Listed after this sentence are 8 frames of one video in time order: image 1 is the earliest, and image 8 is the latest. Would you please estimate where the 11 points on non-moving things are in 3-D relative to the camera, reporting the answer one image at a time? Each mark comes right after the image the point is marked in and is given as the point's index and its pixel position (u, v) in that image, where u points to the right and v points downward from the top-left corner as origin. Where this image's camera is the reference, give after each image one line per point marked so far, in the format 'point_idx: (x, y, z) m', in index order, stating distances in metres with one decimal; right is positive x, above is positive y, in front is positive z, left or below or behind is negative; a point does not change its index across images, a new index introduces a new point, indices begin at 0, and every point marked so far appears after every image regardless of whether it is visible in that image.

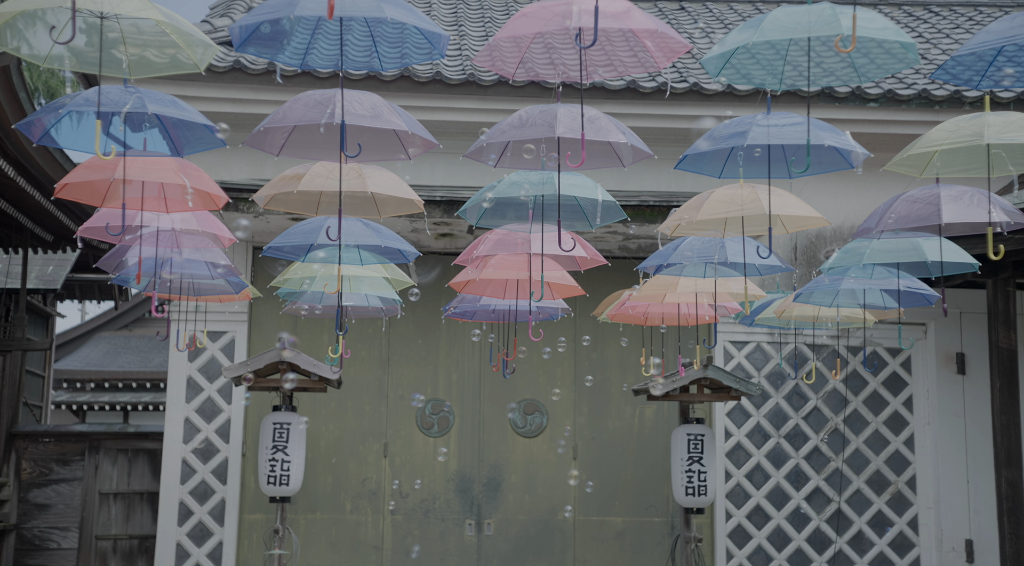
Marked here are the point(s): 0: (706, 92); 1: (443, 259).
0: (+1.6, +1.6, +11.8) m
1: (-0.6, +0.2, +12.6) m
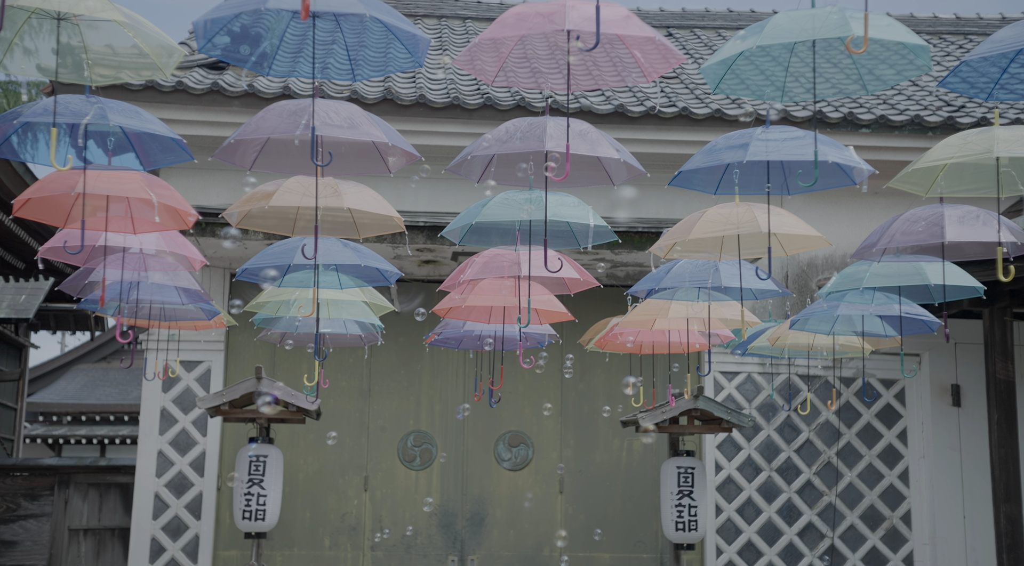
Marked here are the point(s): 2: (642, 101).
0: (+1.5, +1.4, +11.5) m
1: (-0.8, 0.0, +12.2) m
2: (+1.1, +1.6, +11.9) m
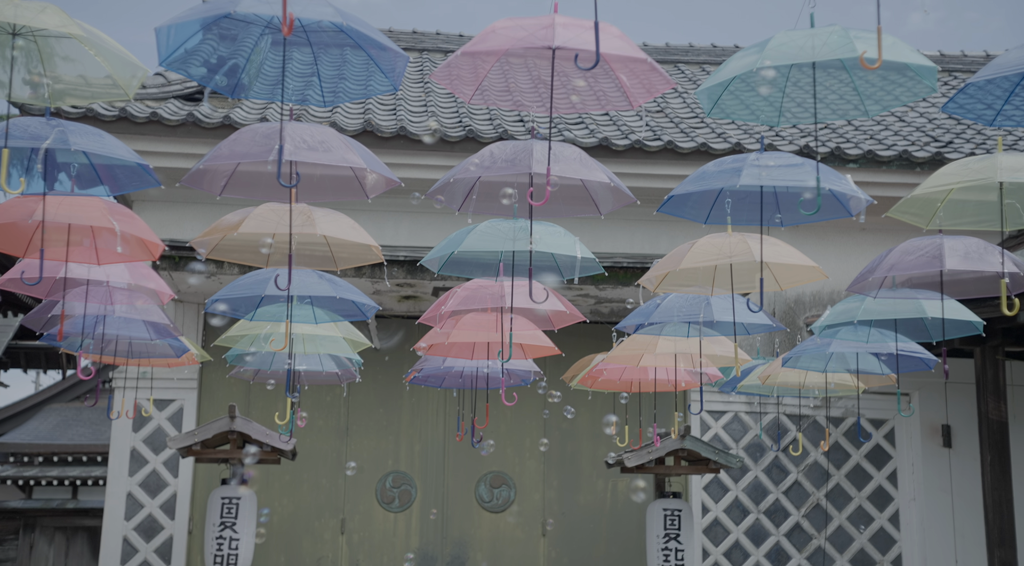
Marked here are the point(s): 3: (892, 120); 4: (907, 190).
0: (+1.4, +1.1, +11.2) m
1: (-0.9, -0.3, +11.9) m
2: (+1.0, +1.3, +11.6) m
3: (+4.0, +1.7, +14.5) m
4: (+3.1, +0.7, +11.2) m
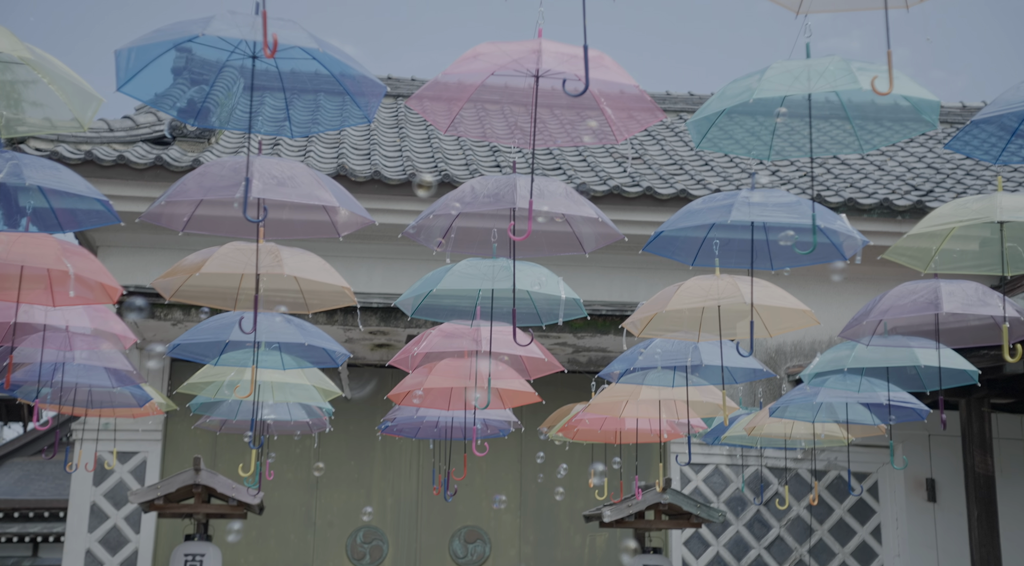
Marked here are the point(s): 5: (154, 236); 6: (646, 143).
0: (+1.2, +0.7, +11.0) m
1: (-1.1, -0.7, +11.5) m
2: (+0.8, +0.9, +11.3) m
3: (+3.8, +1.2, +14.3) m
4: (+2.9, +0.3, +10.9) m
5: (-2.8, +0.4, +10.8) m
6: (+1.4, +1.4, +14.1) m
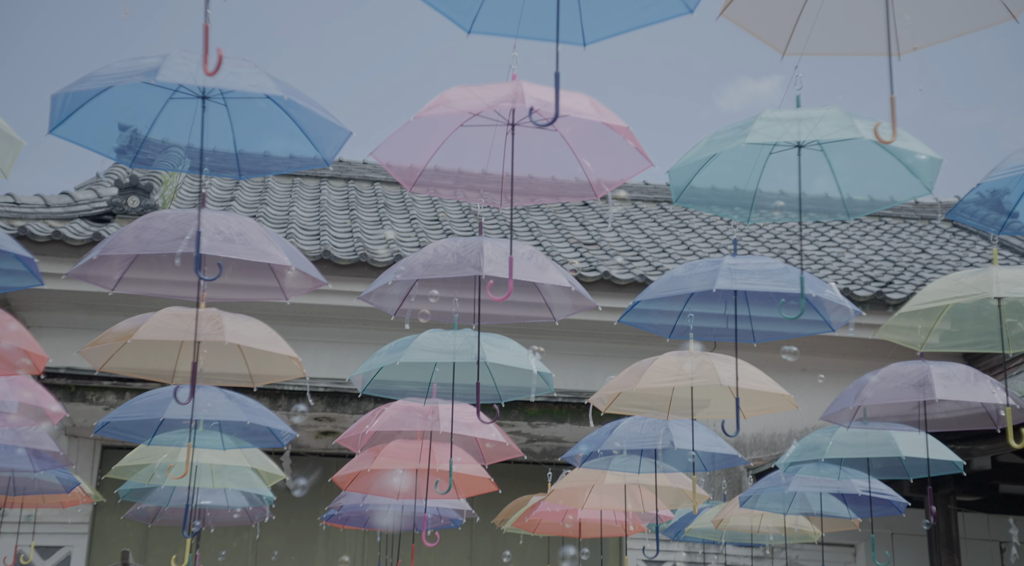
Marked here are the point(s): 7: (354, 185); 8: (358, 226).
0: (+0.8, 0.0, +10.5) m
1: (-1.5, -1.4, +10.9) m
2: (+0.4, +0.2, +10.9) m
3: (+3.3, +0.3, +14.0) m
4: (+2.6, -0.4, +10.5) m
5: (-3.2, -0.2, +10.2) m
6: (+0.9, +0.6, +13.8) m
7: (-1.6, +1.0, +13.9) m
8: (-1.4, +0.5, +12.0) m
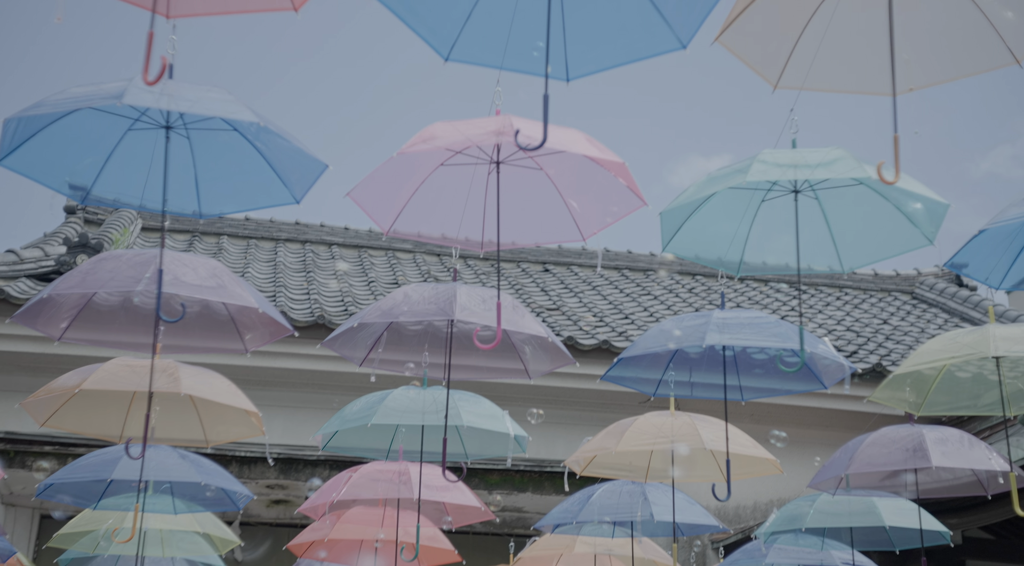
0: (+0.6, -0.4, +10.2) m
1: (-1.8, -1.9, +10.4) m
2: (+0.1, -0.3, +10.6) m
3: (+2.9, -0.4, +13.8) m
4: (+2.3, -0.9, +10.2) m
5: (-3.4, -0.6, +9.8) m
6: (+0.5, -0.1, +13.5) m
7: (-2.0, +0.4, +13.5) m
8: (-1.7, 0.0, +11.6) m
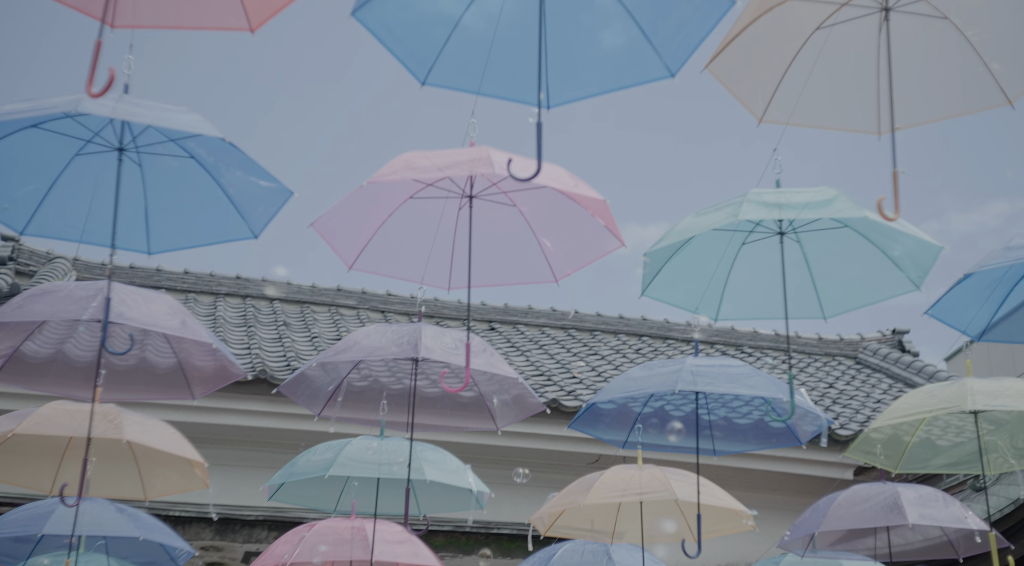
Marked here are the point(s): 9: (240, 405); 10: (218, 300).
0: (+0.2, -0.9, +10.0) m
1: (-2.2, -2.2, +9.9) m
2: (-0.2, -0.7, +10.3) m
3: (+2.3, -1.1, +13.6) m
4: (+1.9, -1.3, +10.0) m
5: (-3.8, -1.0, +9.3) m
6: (0.0, -0.7, +13.2) m
7: (-2.5, -0.2, +13.2) m
8: (-2.1, -0.5, +11.2) m
9: (-1.9, -0.8, +9.5) m
10: (-2.8, -0.1, +13.0) m
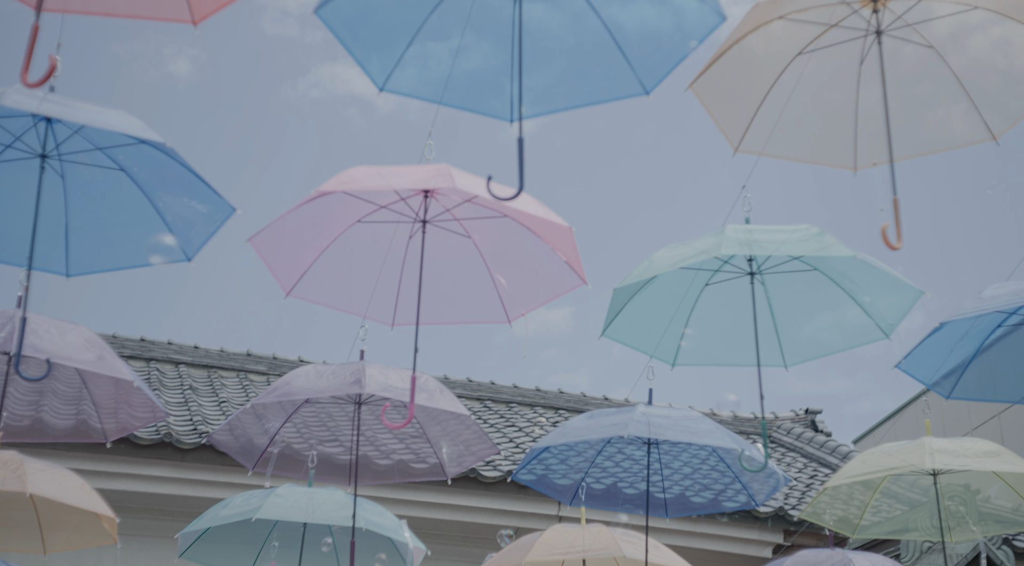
0: (-0.3, -1.3, +9.6) m
1: (-2.8, -2.6, +9.3) m
2: (-0.8, -1.2, +9.9) m
3: (+1.5, -1.8, +13.4) m
4: (+1.3, -1.8, +9.7) m
5: (-4.3, -1.3, +8.6) m
6: (-0.8, -1.3, +12.8) m
7: (-3.3, -0.7, +12.6) m
8: (-2.7, -0.9, +10.7) m
9: (-2.4, -1.2, +8.9) m
10: (-3.5, -0.7, +12.5) m
